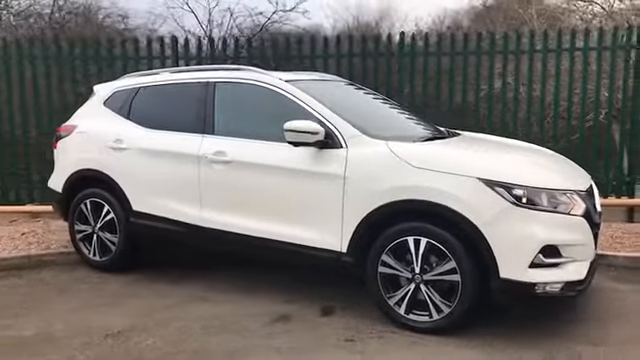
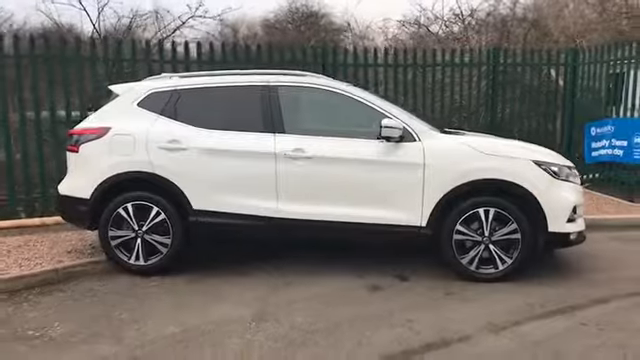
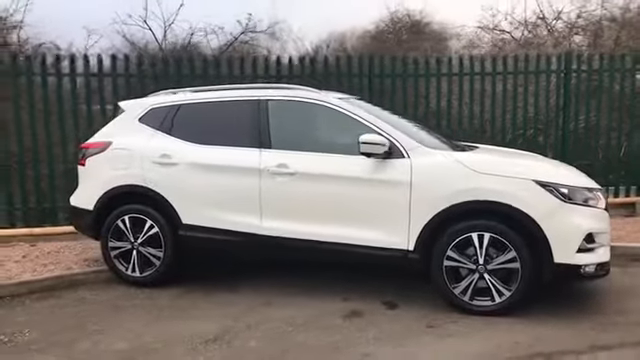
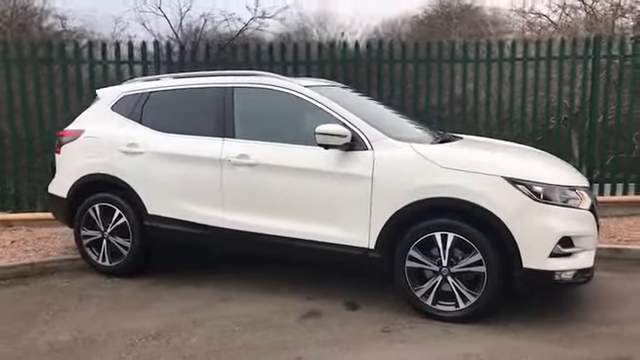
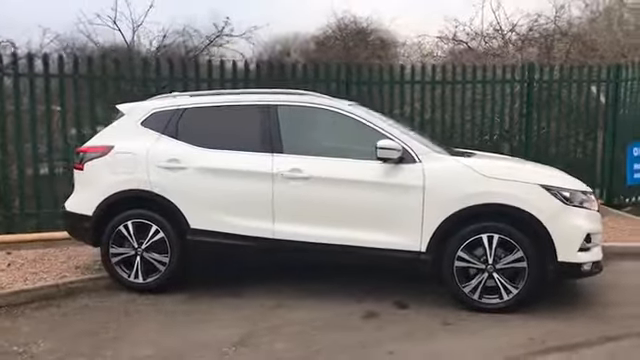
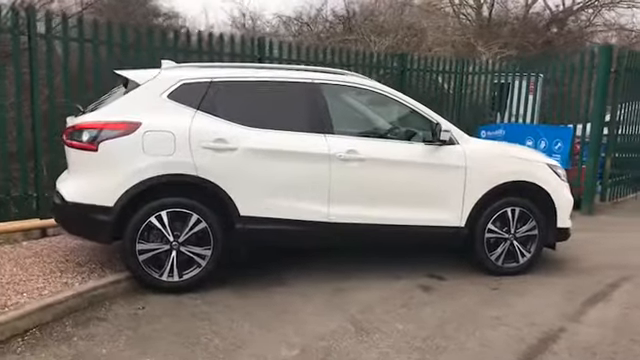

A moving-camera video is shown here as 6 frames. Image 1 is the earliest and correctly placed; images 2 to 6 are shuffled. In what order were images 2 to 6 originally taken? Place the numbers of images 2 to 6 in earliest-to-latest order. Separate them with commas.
4, 3, 5, 2, 6
